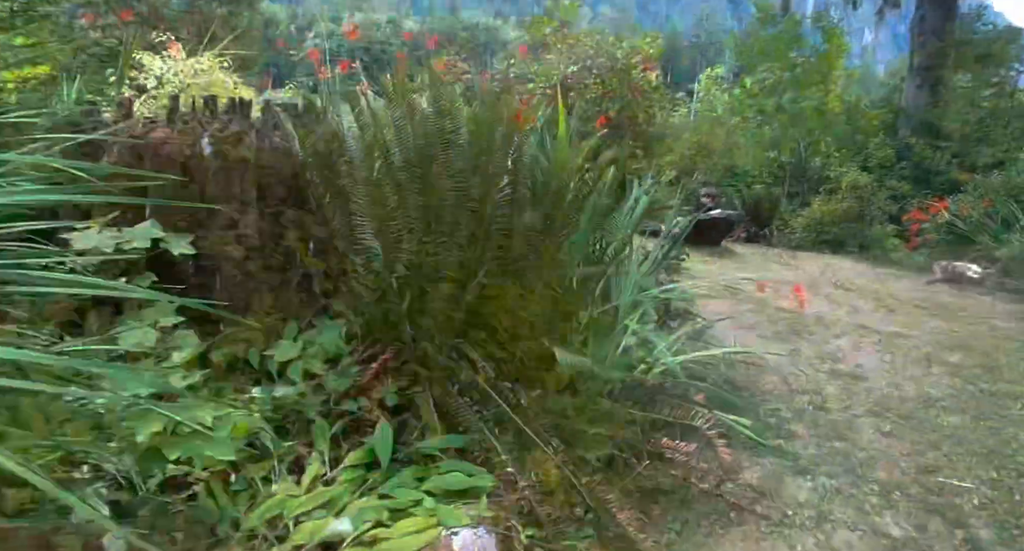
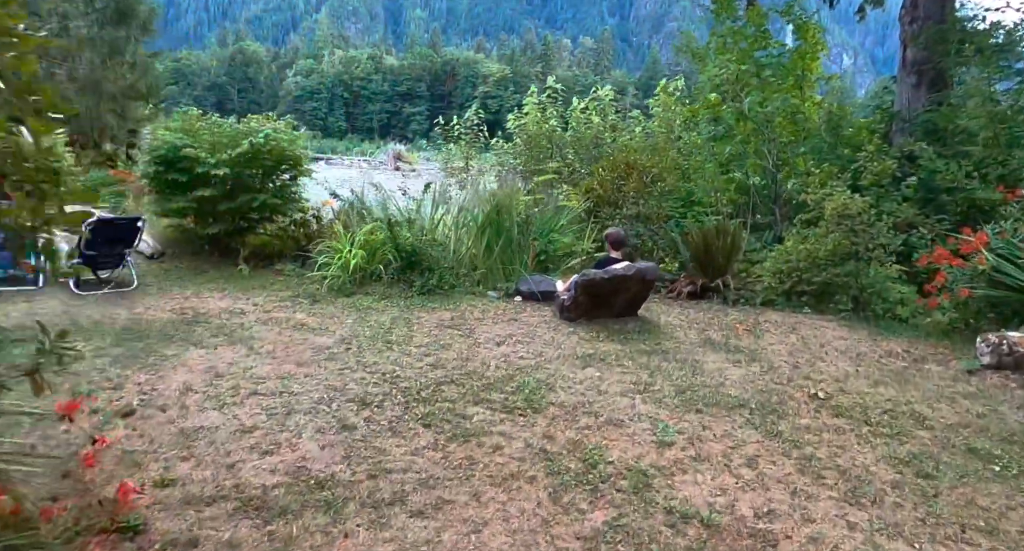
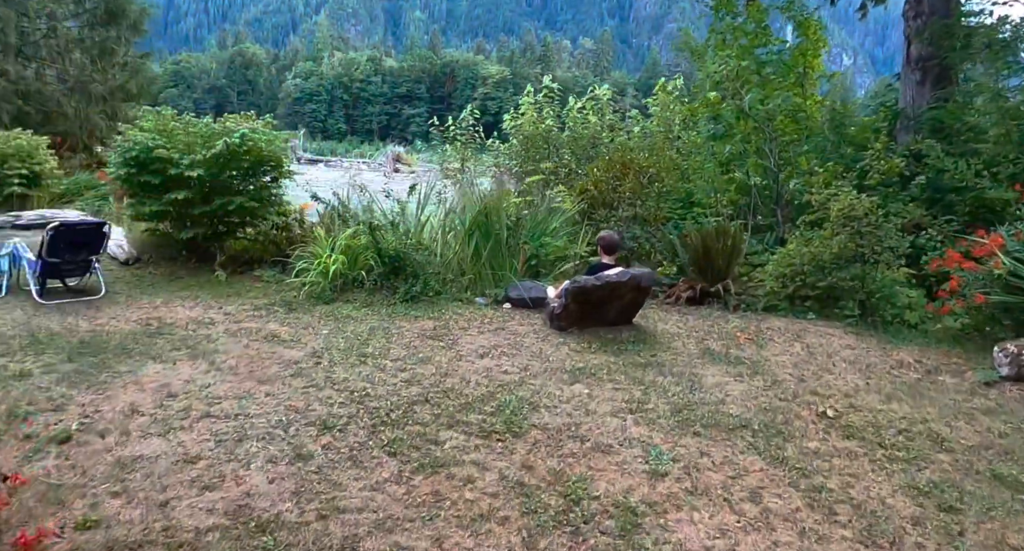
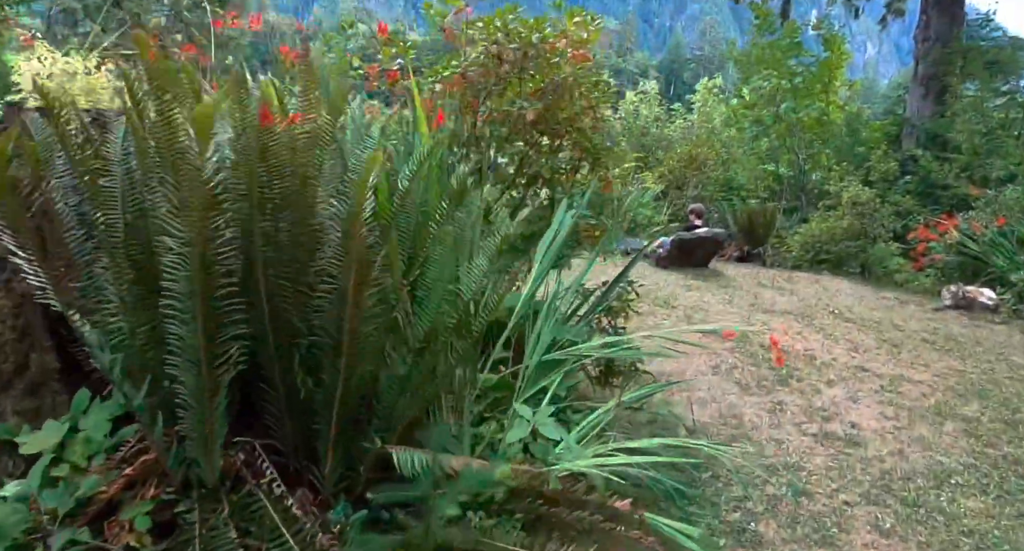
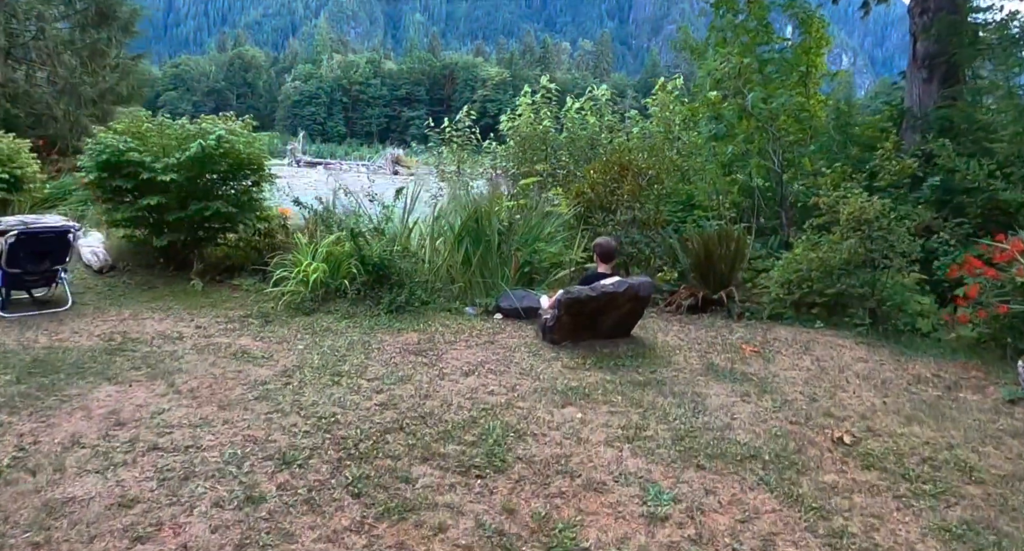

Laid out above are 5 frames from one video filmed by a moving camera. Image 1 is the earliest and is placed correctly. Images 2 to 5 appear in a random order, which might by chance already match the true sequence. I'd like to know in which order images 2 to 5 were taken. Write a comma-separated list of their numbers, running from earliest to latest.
4, 2, 3, 5
